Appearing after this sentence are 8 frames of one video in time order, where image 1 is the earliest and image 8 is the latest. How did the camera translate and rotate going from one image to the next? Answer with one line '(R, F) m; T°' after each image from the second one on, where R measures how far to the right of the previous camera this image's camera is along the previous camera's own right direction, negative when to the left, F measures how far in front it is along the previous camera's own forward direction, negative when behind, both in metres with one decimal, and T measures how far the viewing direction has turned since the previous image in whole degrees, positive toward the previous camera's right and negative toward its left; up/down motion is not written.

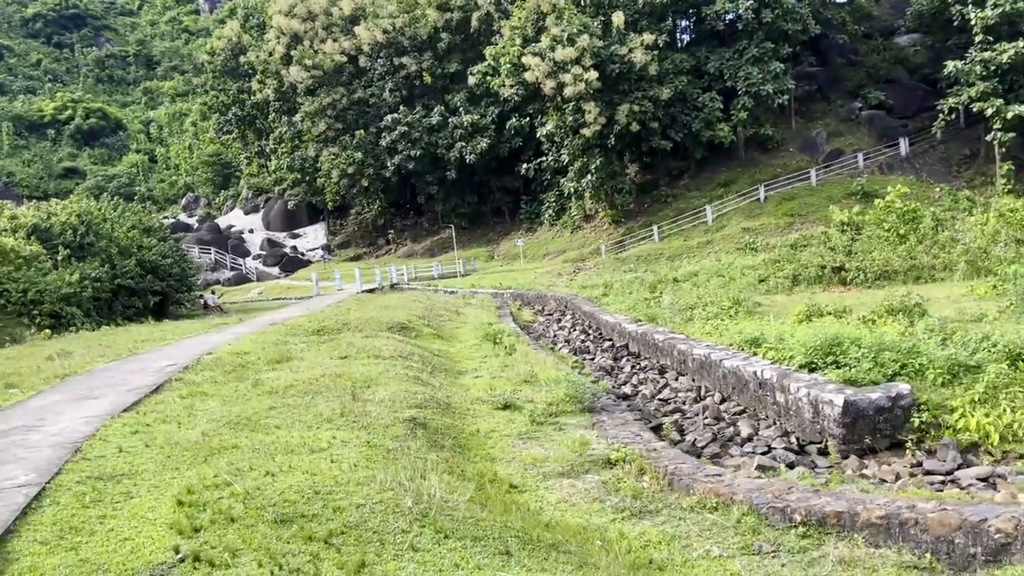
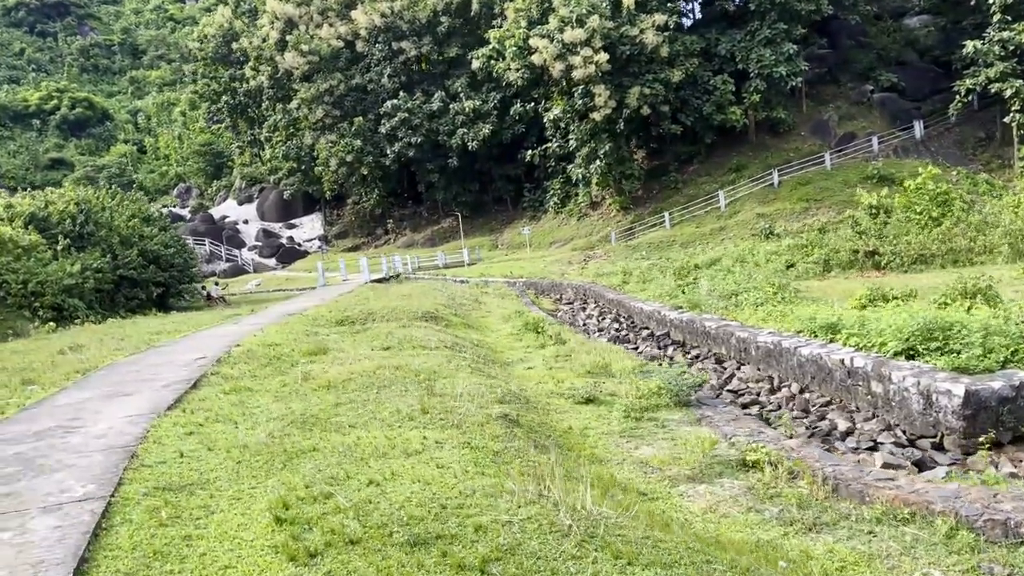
(-0.7, +0.6) m; +1°
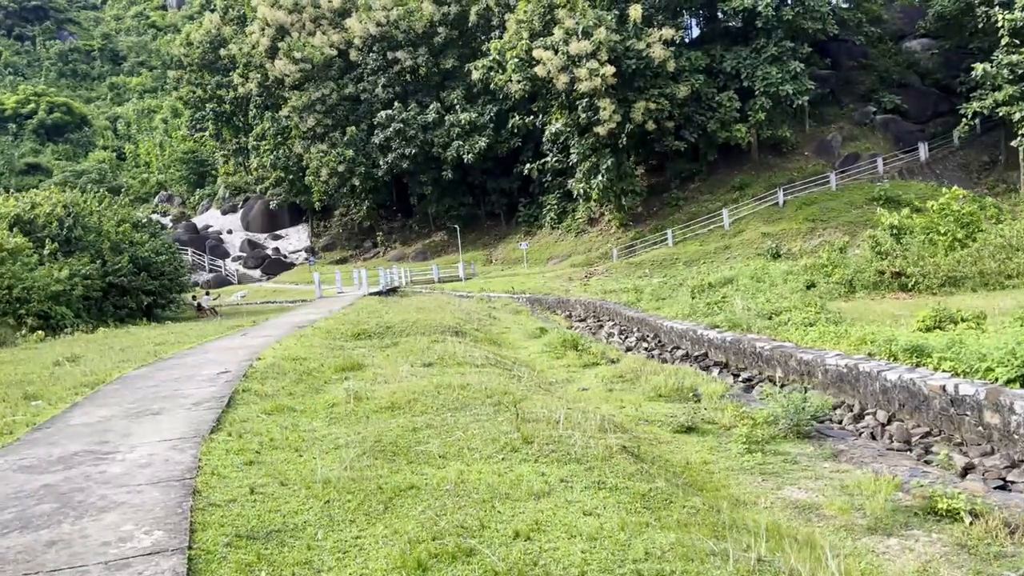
(-0.7, +0.7) m; +2°
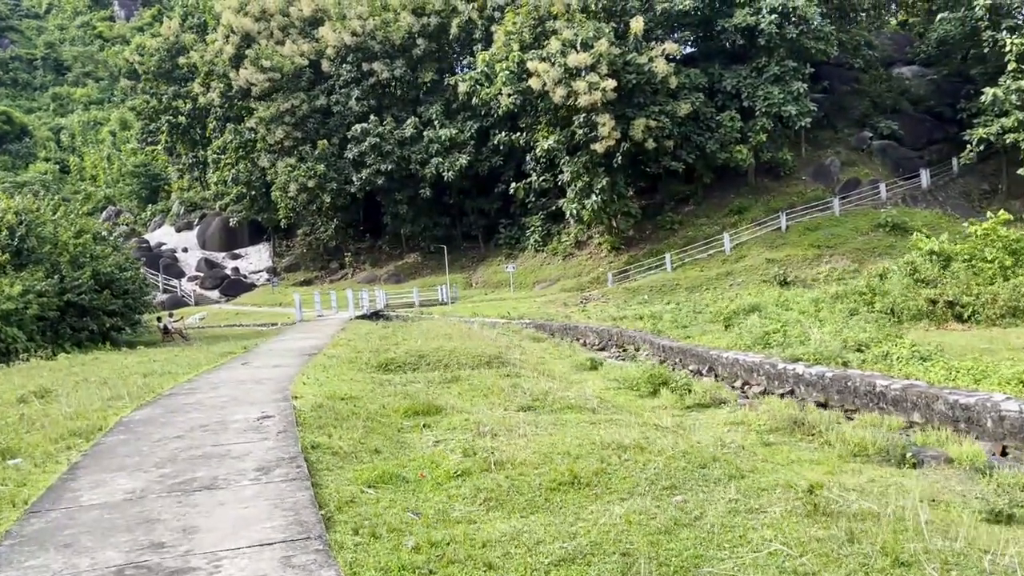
(-1.3, +1.7) m; +4°
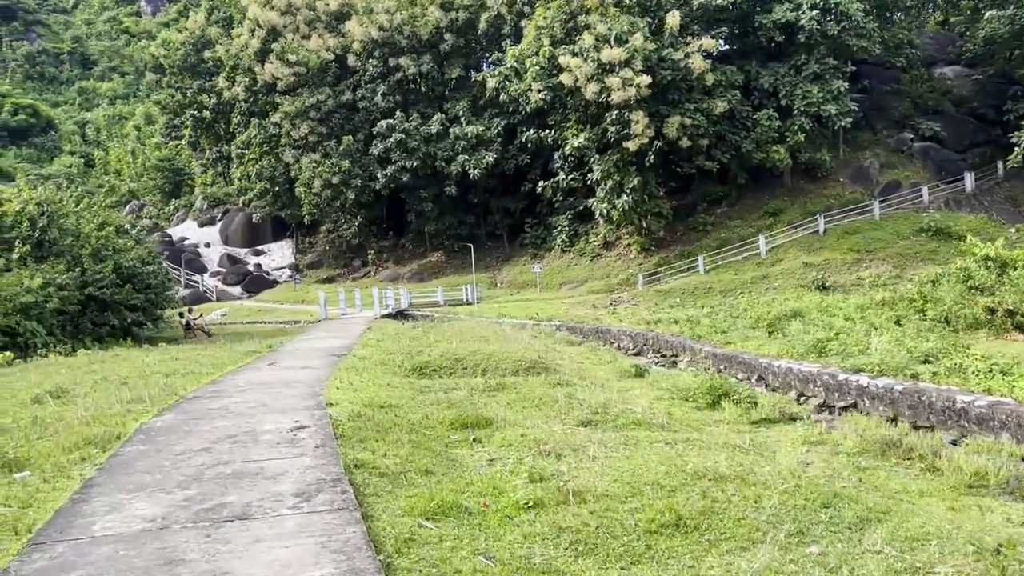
(-0.3, +0.6) m; -1°
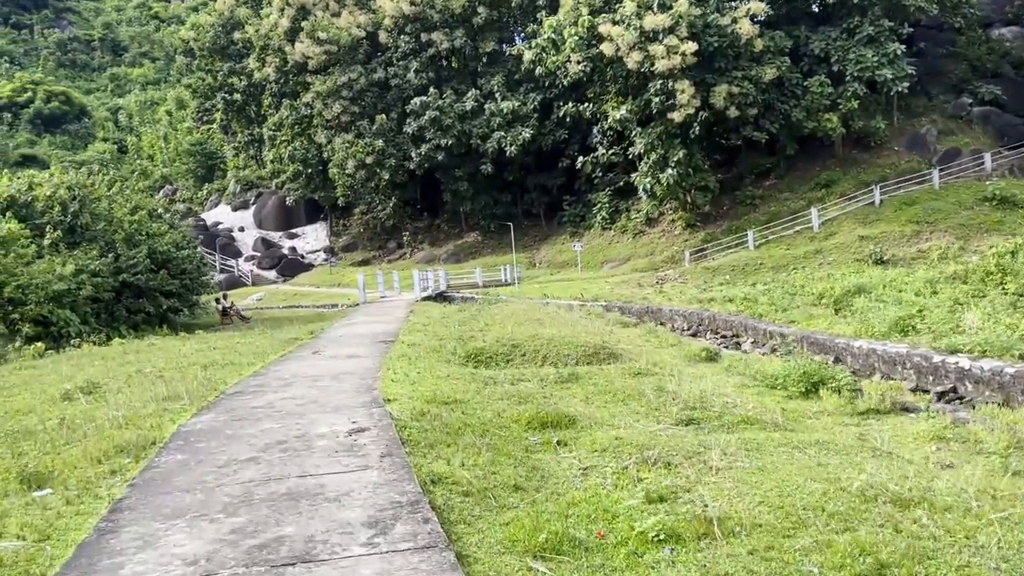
(-0.3, +0.7) m; -2°
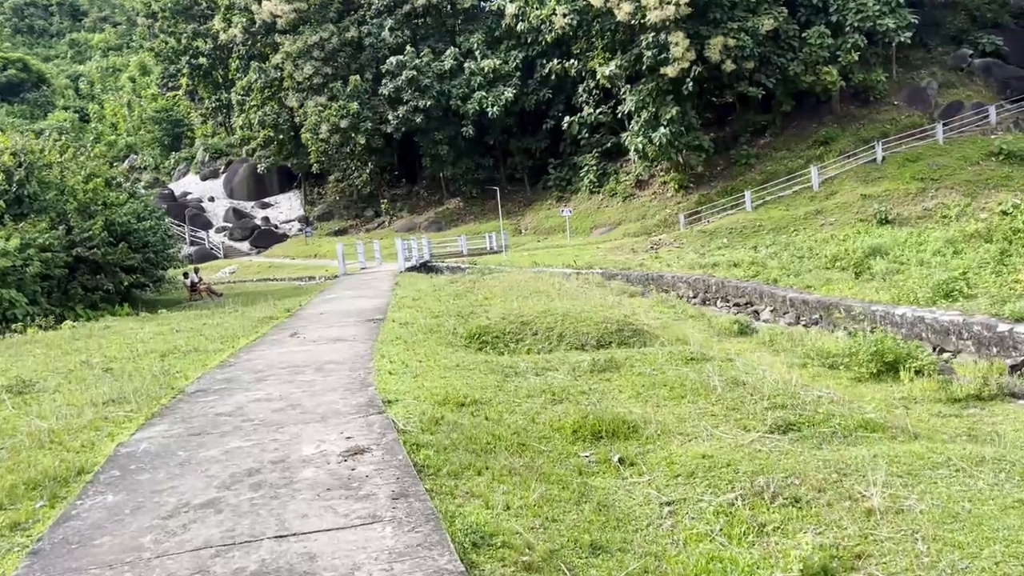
(-0.3, +1.2) m; +2°
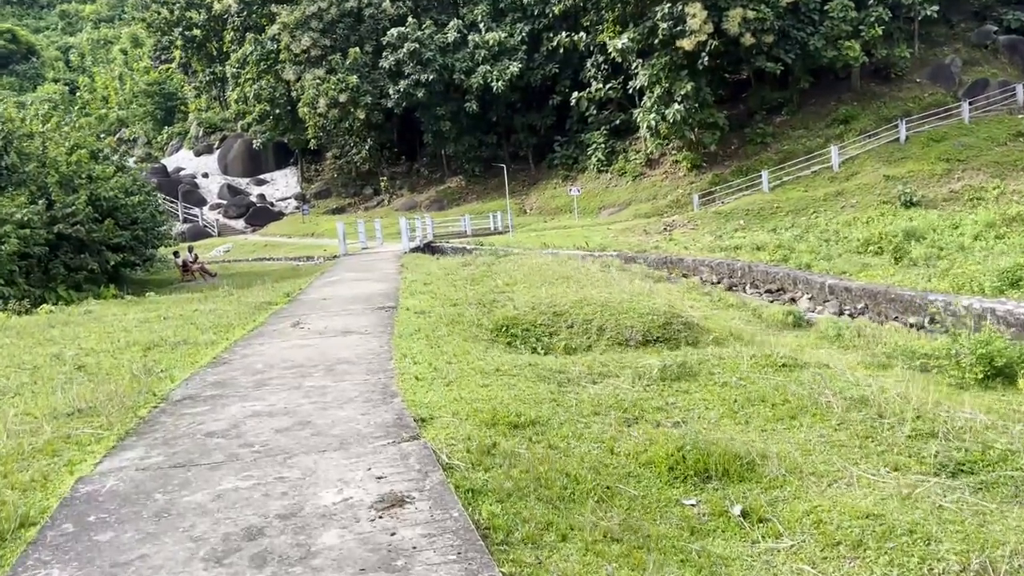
(-0.3, +0.9) m; 0°
